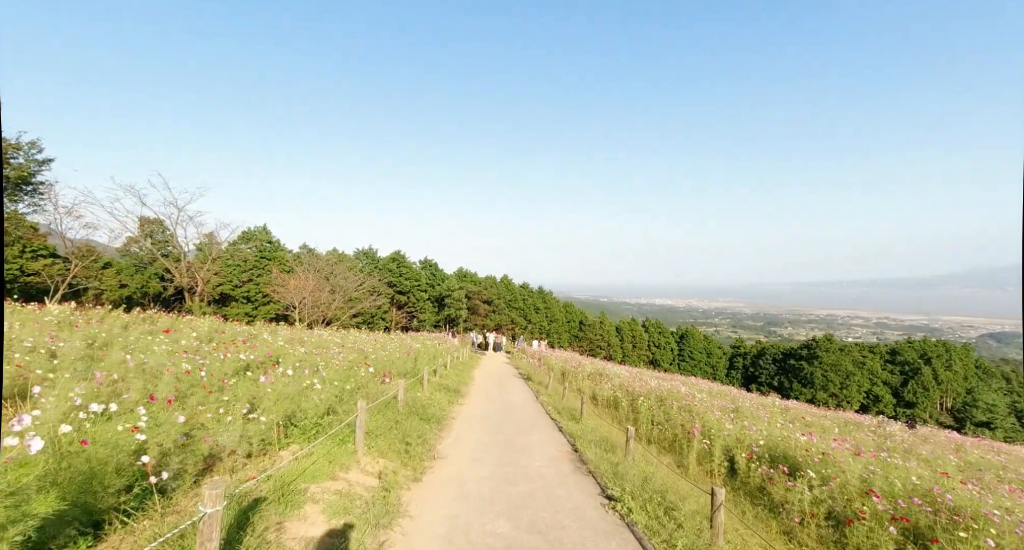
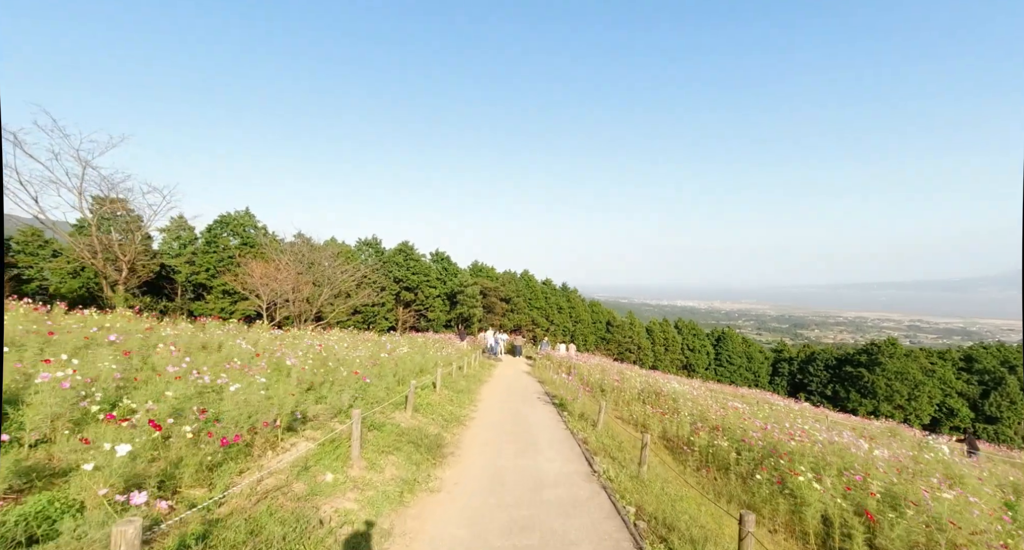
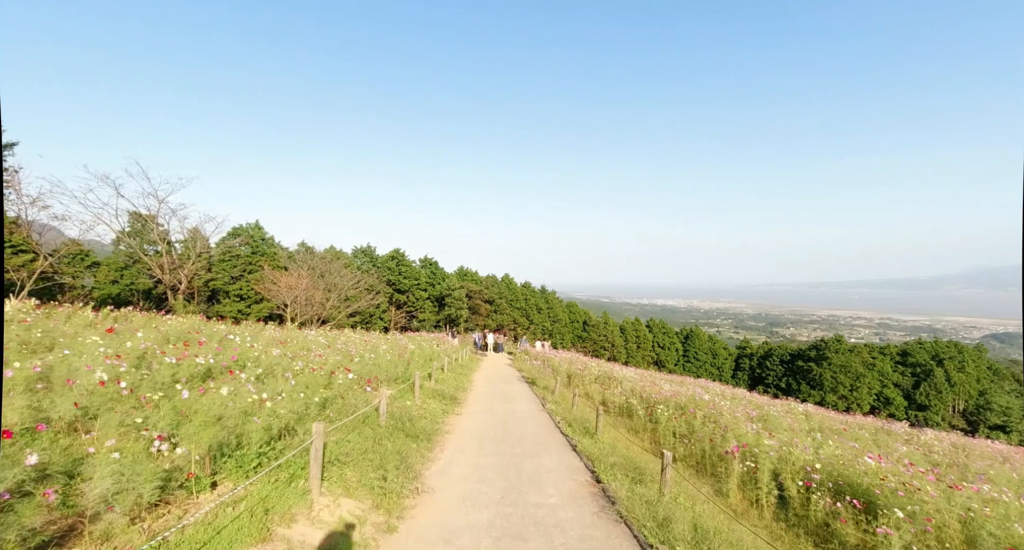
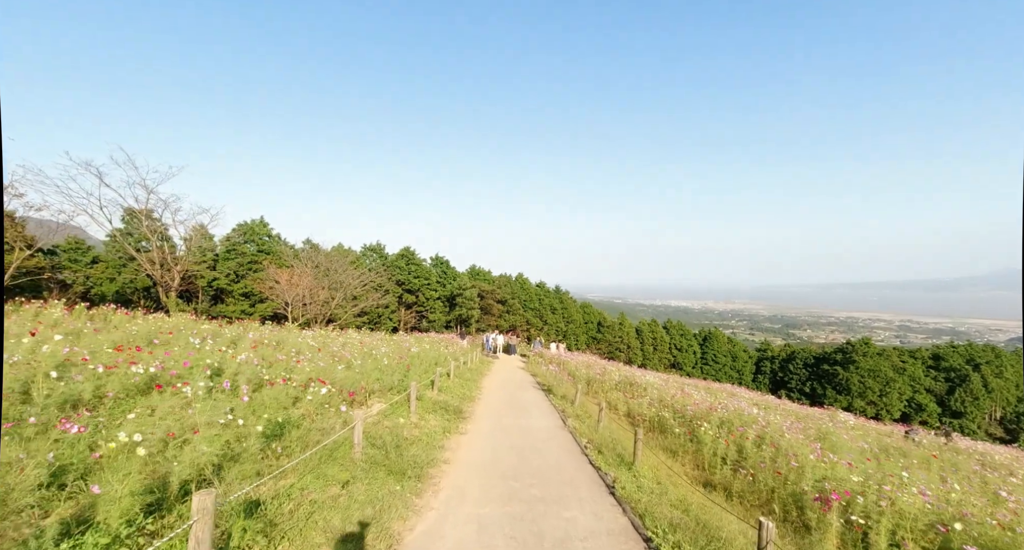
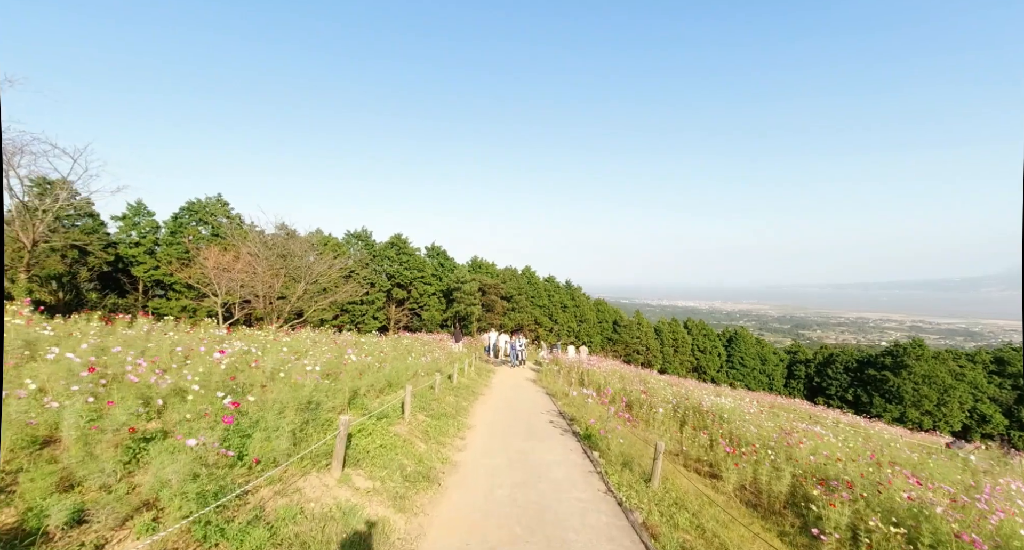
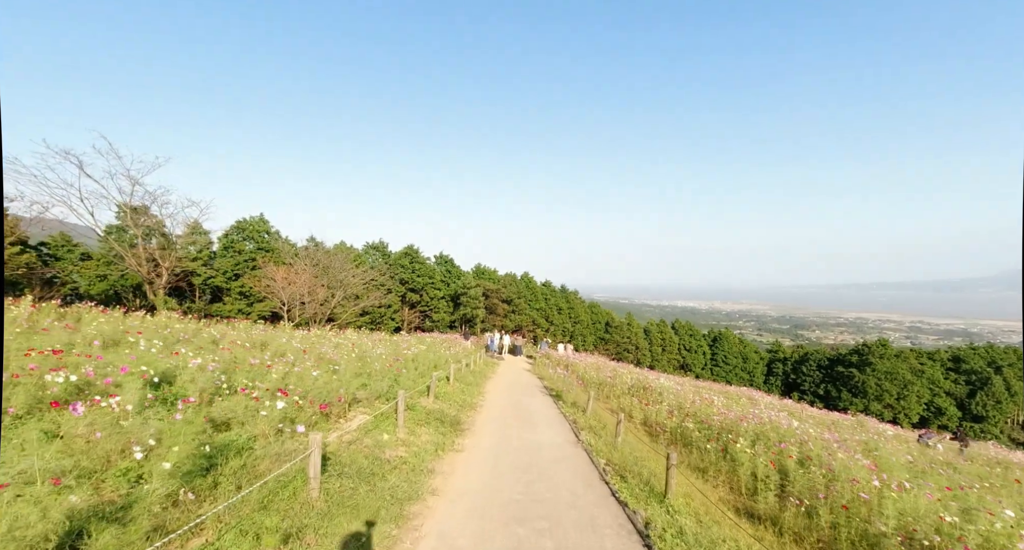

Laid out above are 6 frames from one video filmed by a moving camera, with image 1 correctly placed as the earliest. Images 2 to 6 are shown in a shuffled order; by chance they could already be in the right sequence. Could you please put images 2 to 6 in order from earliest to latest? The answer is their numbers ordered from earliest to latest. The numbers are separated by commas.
3, 4, 6, 2, 5
